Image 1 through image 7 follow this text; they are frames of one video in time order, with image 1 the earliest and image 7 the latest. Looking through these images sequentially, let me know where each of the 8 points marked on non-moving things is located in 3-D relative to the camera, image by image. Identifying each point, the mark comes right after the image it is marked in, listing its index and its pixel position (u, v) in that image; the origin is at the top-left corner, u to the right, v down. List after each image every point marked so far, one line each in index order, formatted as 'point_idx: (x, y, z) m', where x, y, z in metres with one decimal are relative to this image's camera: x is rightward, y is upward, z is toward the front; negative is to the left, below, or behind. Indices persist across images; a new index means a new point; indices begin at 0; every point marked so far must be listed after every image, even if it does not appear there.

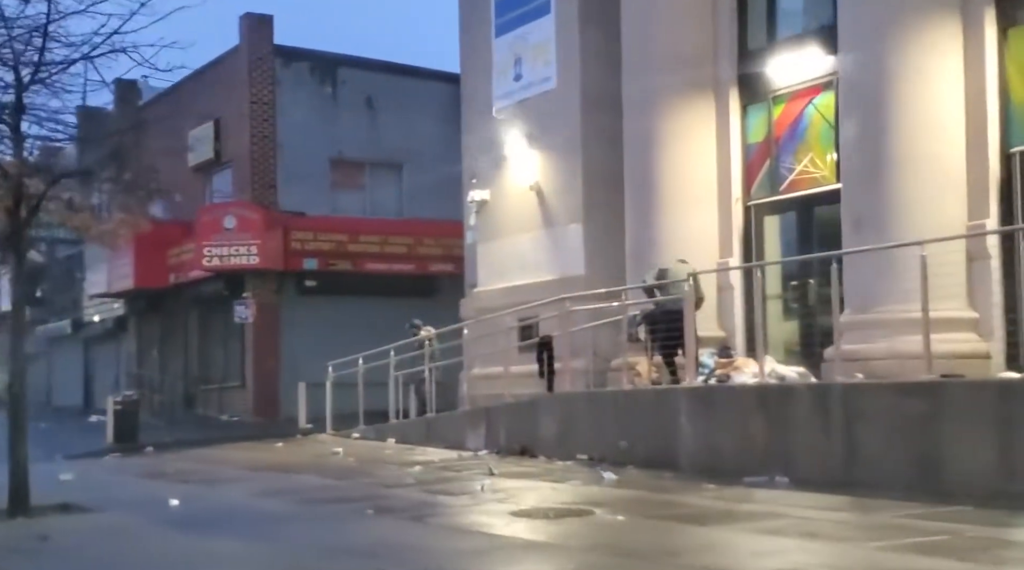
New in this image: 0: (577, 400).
0: (+0.8, -1.3, +18.1) m
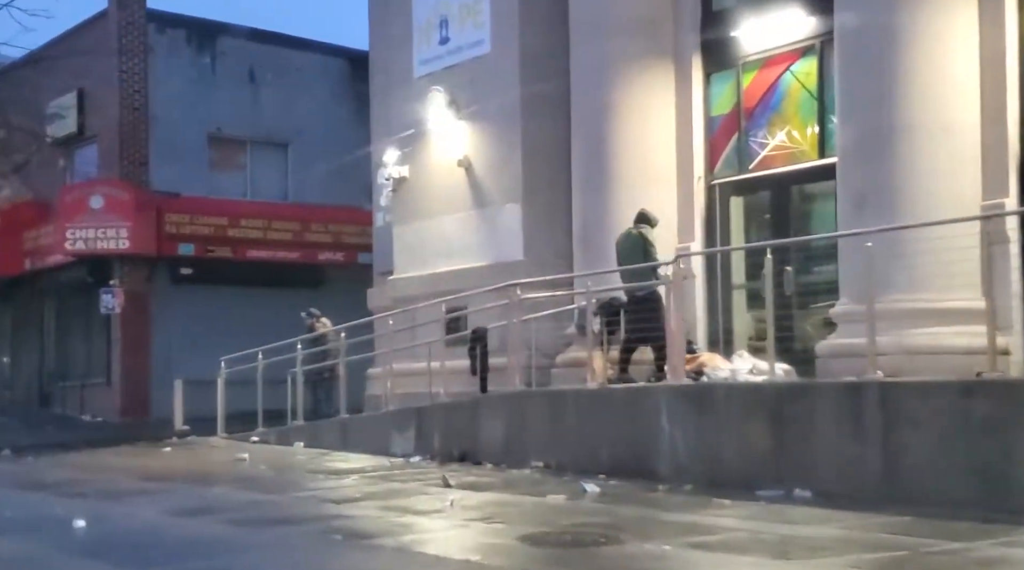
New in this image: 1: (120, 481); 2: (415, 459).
0: (+0.2, -1.2, +15.9) m
1: (-3.8, -1.9, +15.2) m
2: (-1.1, -2.0, +17.9) m
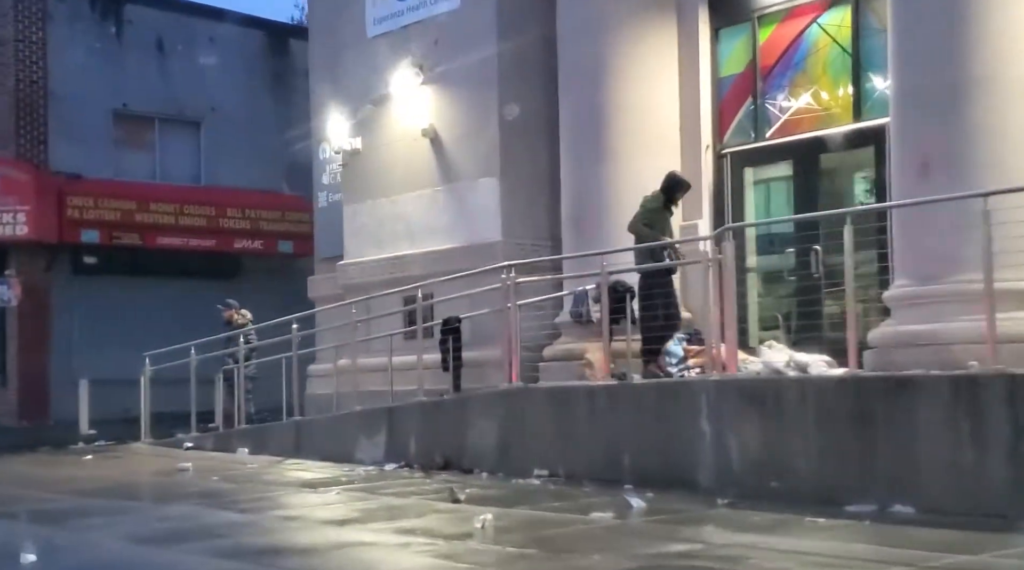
0: (+0.2, -1.0, +13.7) m
1: (-3.8, -1.8, +12.8) m
2: (-1.3, -1.8, +15.6) m
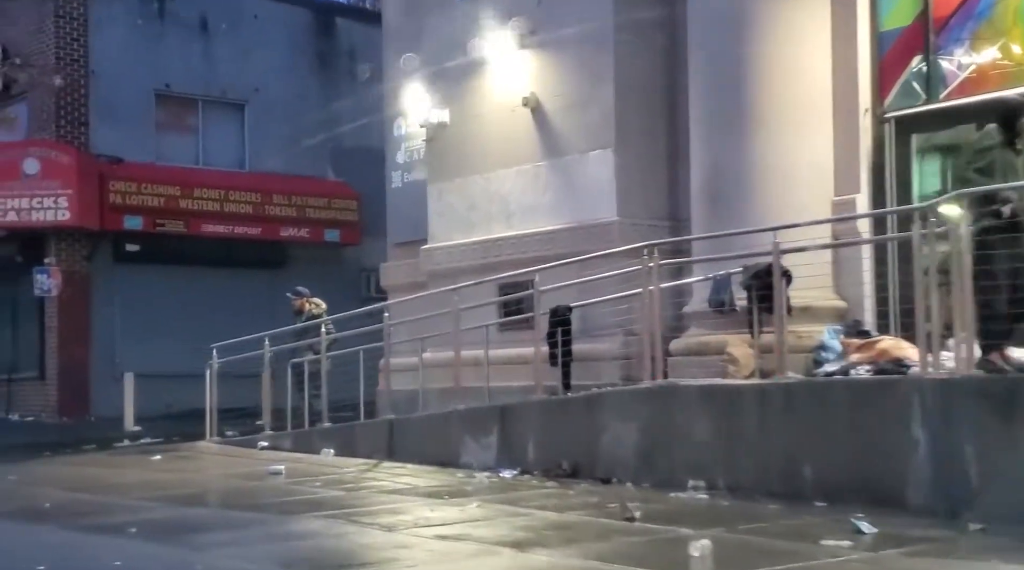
0: (+1.3, -0.9, +12.0) m
1: (-2.6, -1.6, +11.0) m
2: (-0.1, -1.7, +13.9) m
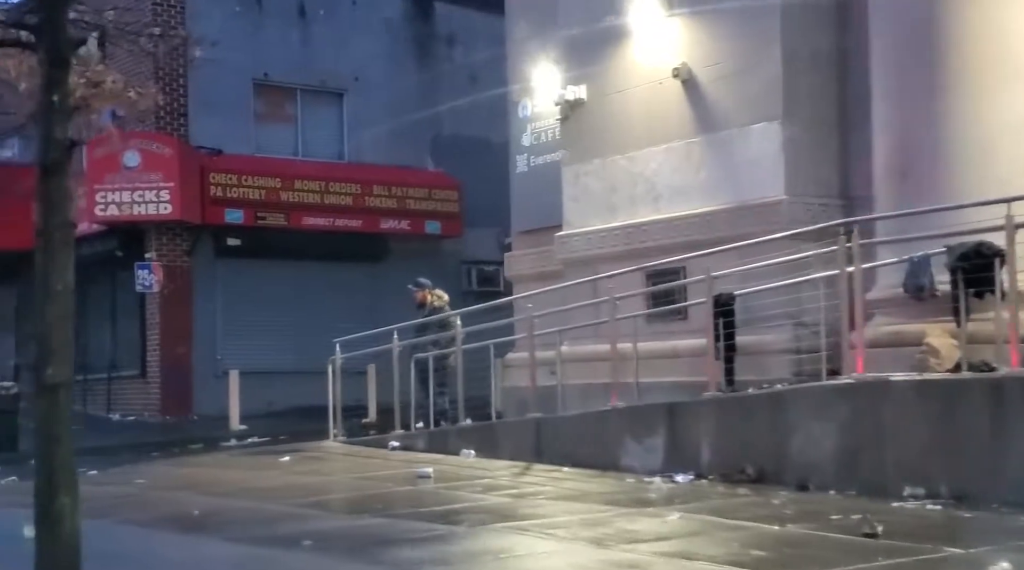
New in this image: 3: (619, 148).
0: (+2.6, -0.7, +10.7) m
1: (-1.3, -1.5, +9.9) m
2: (+1.3, -1.6, +12.7) m
3: (+1.1, +1.4, +16.2) m
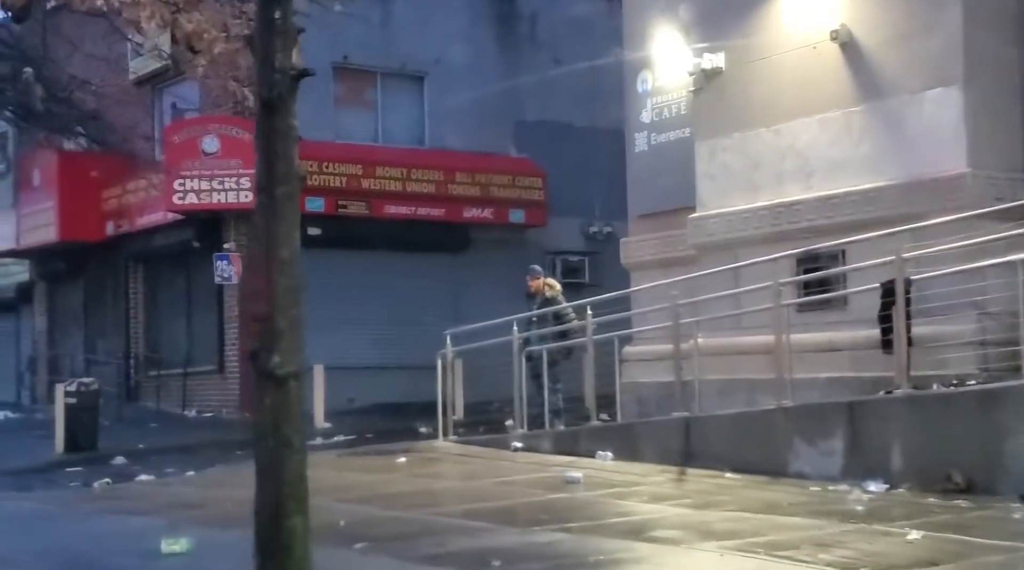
0: (+3.8, -0.6, +9.4) m
1: (-0.2, -1.4, +8.7) m
2: (+2.5, -1.4, +11.4) m
3: (+2.4, +1.6, +14.9) m
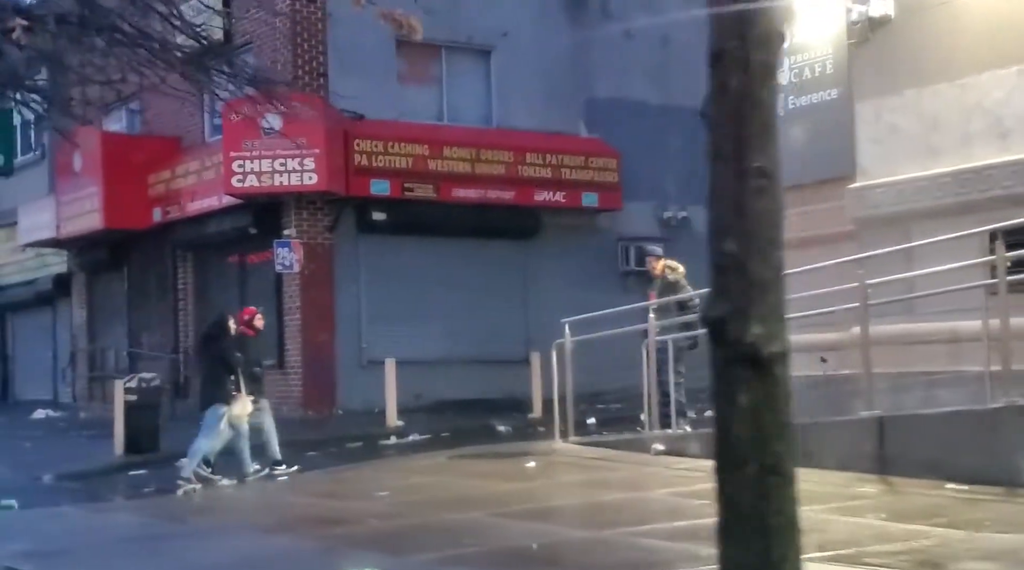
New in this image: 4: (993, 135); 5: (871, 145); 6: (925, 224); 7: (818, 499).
0: (+4.9, -0.5, +7.5) m
1: (+1.0, -1.3, +6.9) m
2: (+3.7, -1.3, +9.5) m
3: (+3.6, +1.8, +13.0) m
4: (+3.9, +1.2, +12.6) m
5: (+3.2, +1.2, +13.7) m
6: (+3.5, +0.5, +13.2) m
7: (+1.9, -1.4, +9.9) m
